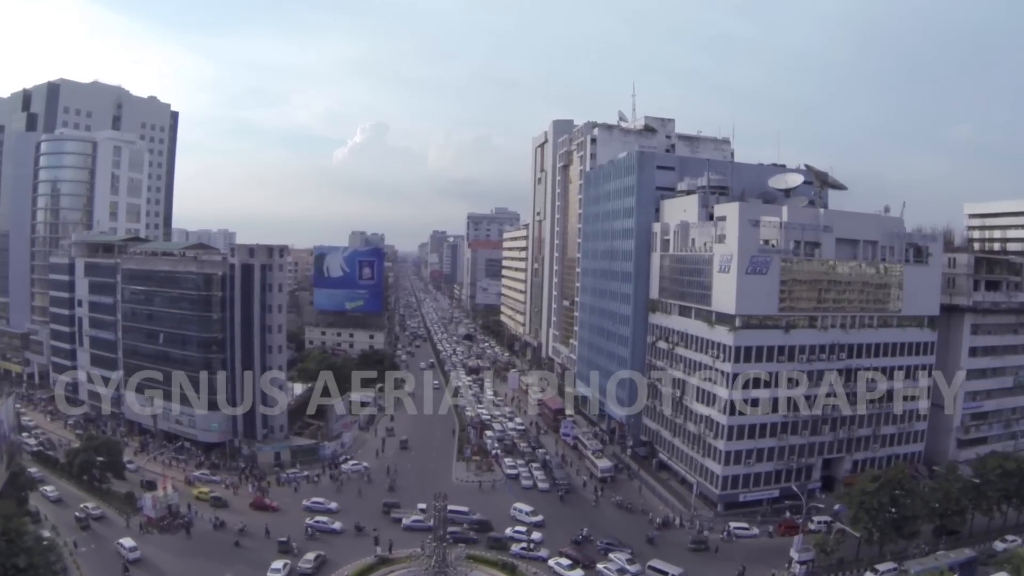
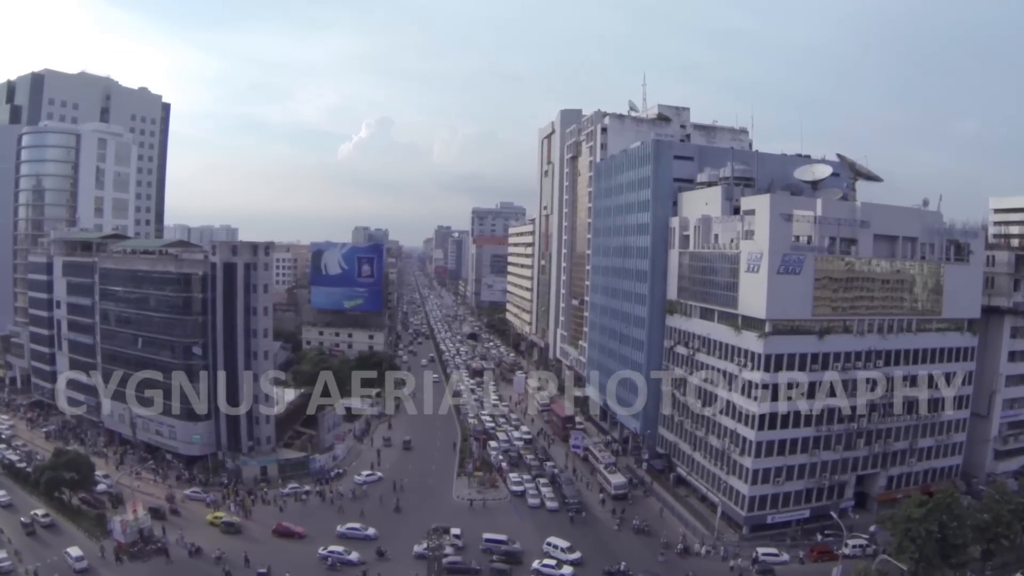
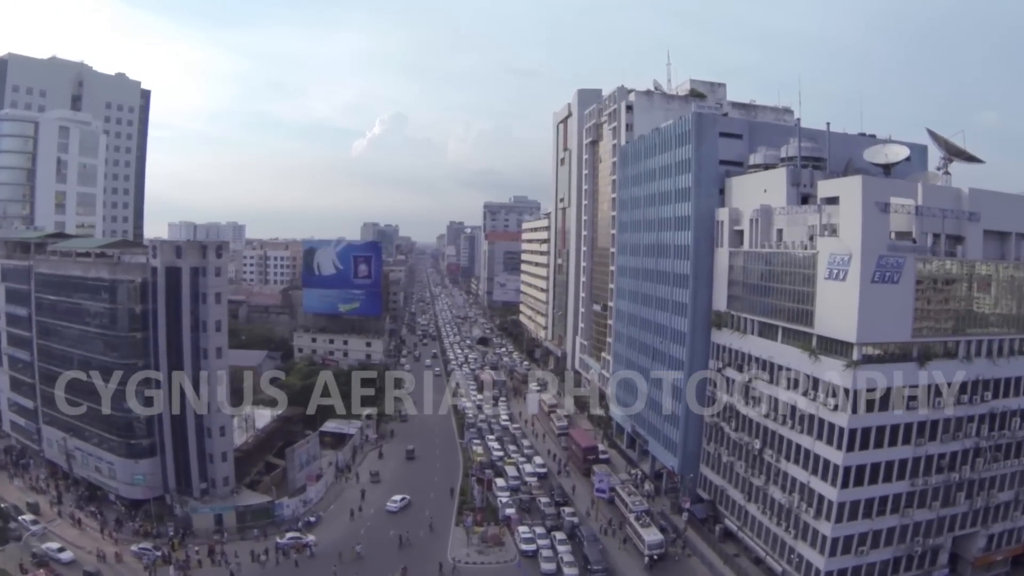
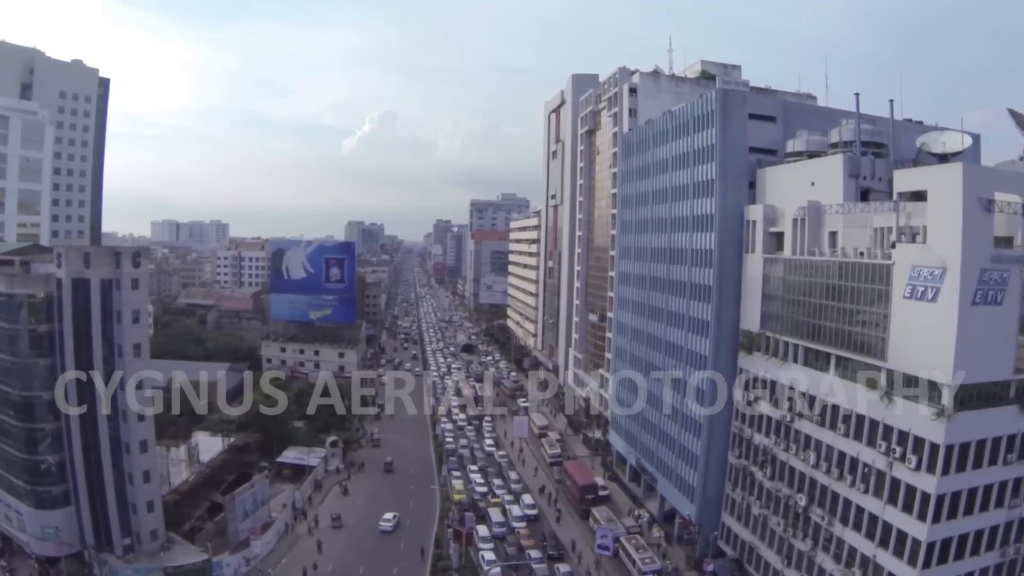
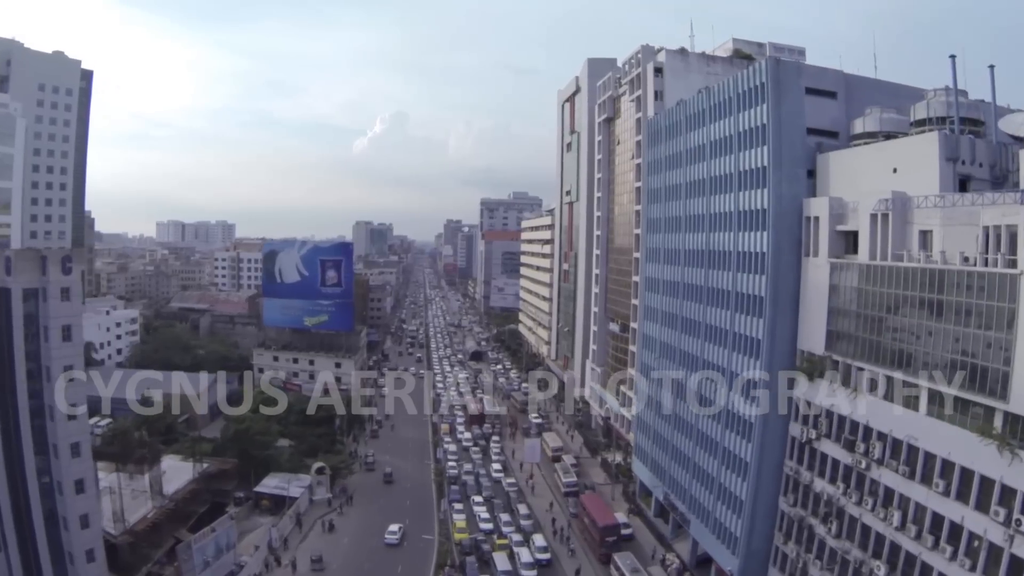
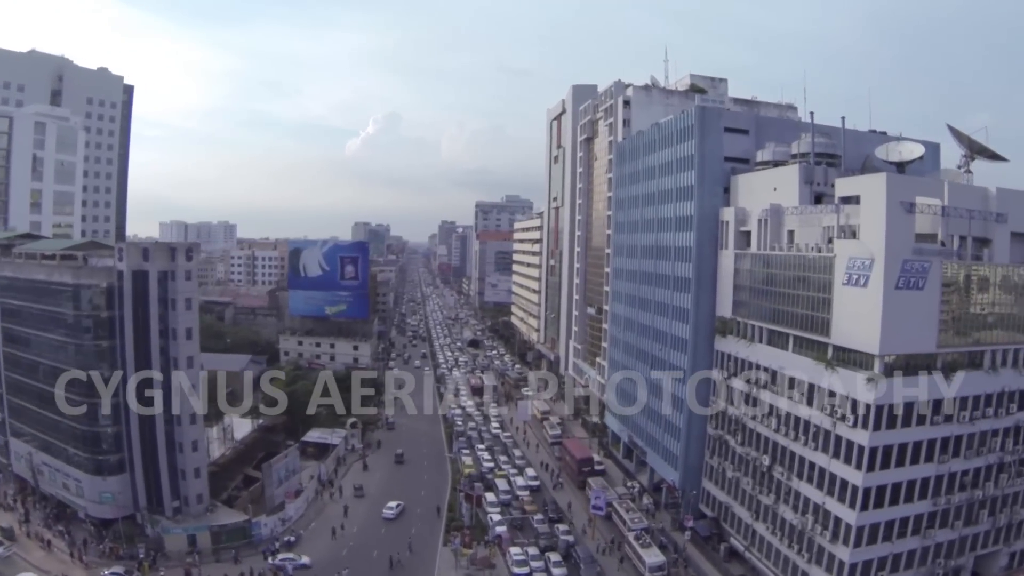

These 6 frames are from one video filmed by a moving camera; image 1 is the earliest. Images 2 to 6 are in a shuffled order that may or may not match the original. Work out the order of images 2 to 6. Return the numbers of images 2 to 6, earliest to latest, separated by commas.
2, 3, 6, 4, 5
